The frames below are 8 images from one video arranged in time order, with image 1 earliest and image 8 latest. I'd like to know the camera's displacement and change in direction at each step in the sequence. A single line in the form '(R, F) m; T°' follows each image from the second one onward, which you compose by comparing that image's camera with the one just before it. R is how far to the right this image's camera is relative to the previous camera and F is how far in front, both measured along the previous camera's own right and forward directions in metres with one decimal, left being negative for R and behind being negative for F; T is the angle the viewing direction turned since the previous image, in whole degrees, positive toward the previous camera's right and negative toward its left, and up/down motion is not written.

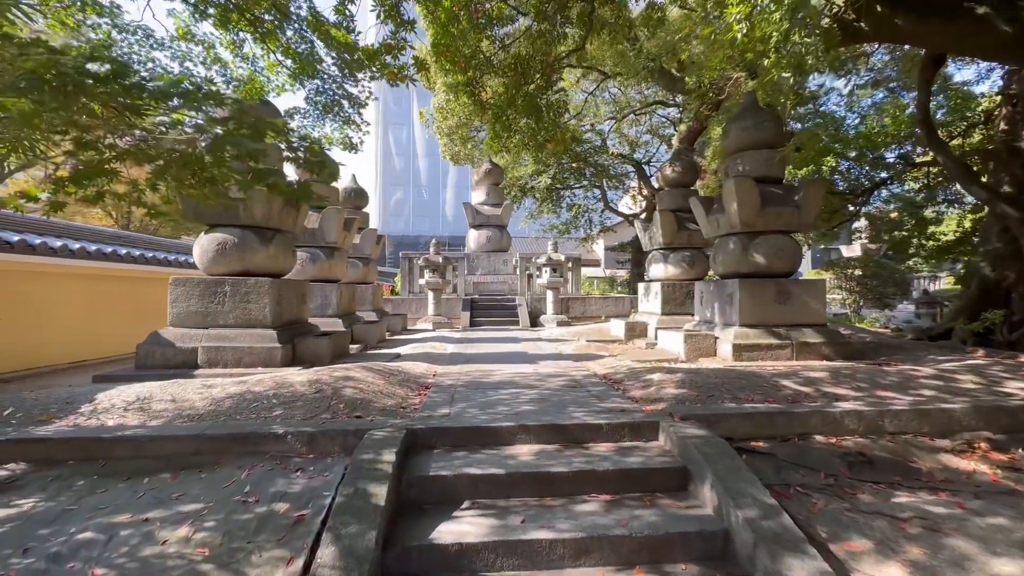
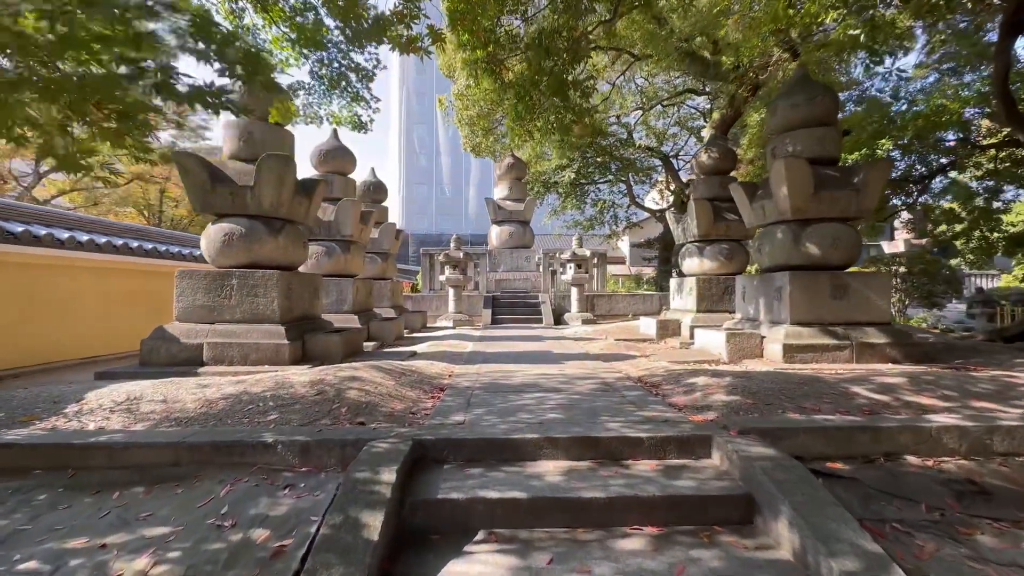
(0.0, +0.5) m; -3°
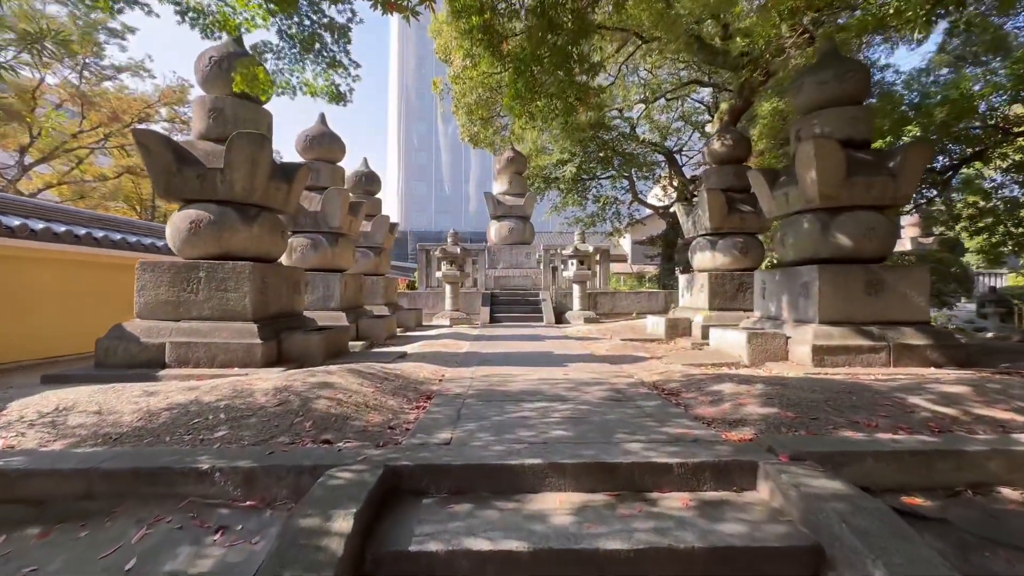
(0.0, +0.5) m; 0°
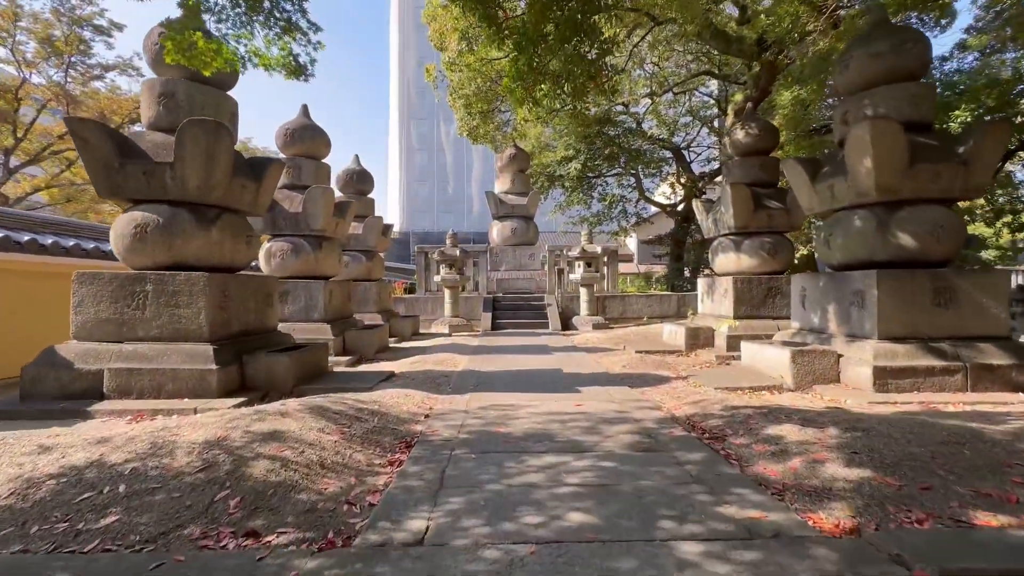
(0.0, +0.7) m; -1°
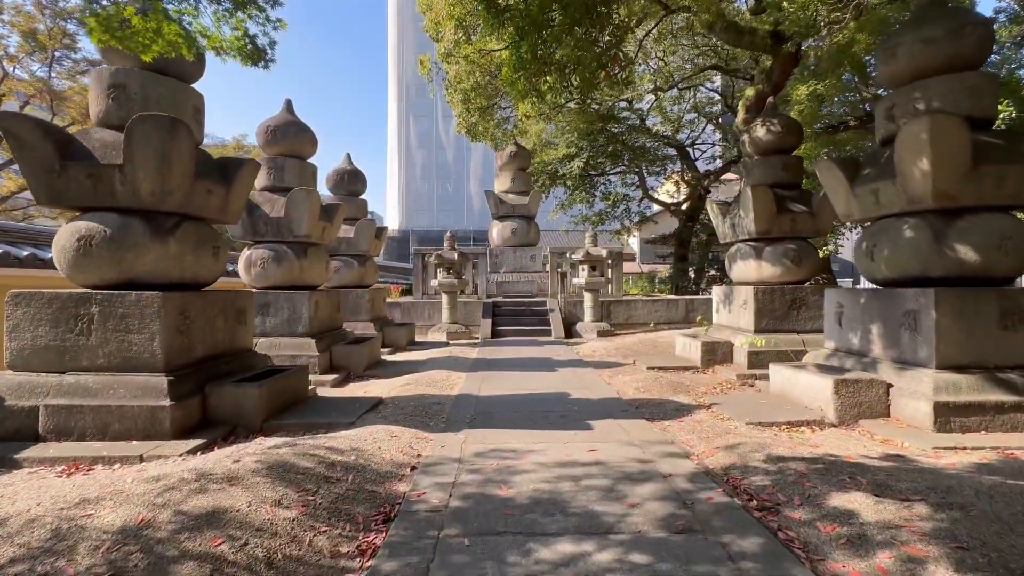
(0.0, +0.5) m; 0°
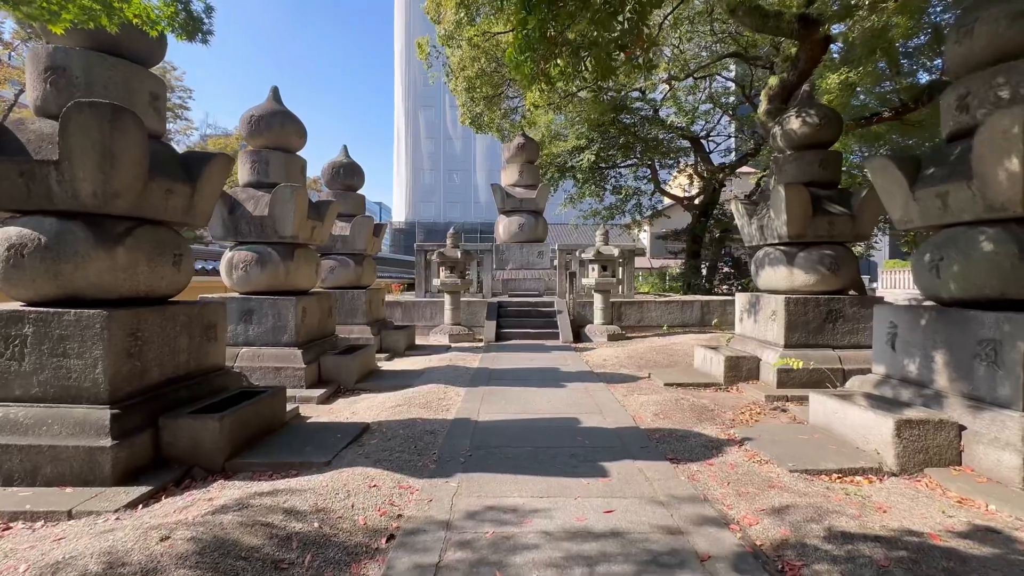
(0.0, +0.5) m; -1°
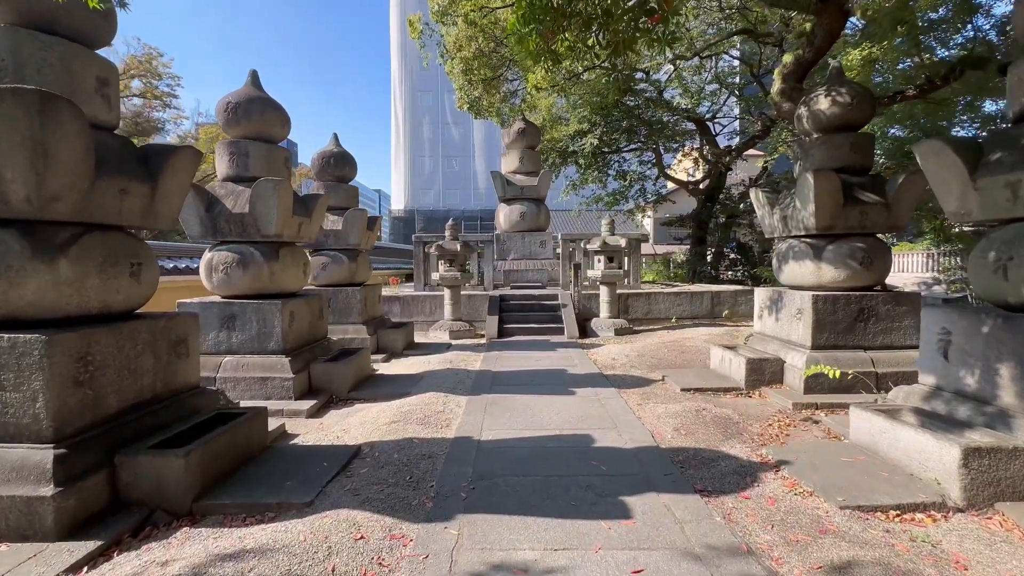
(0.0, +0.4) m; 0°
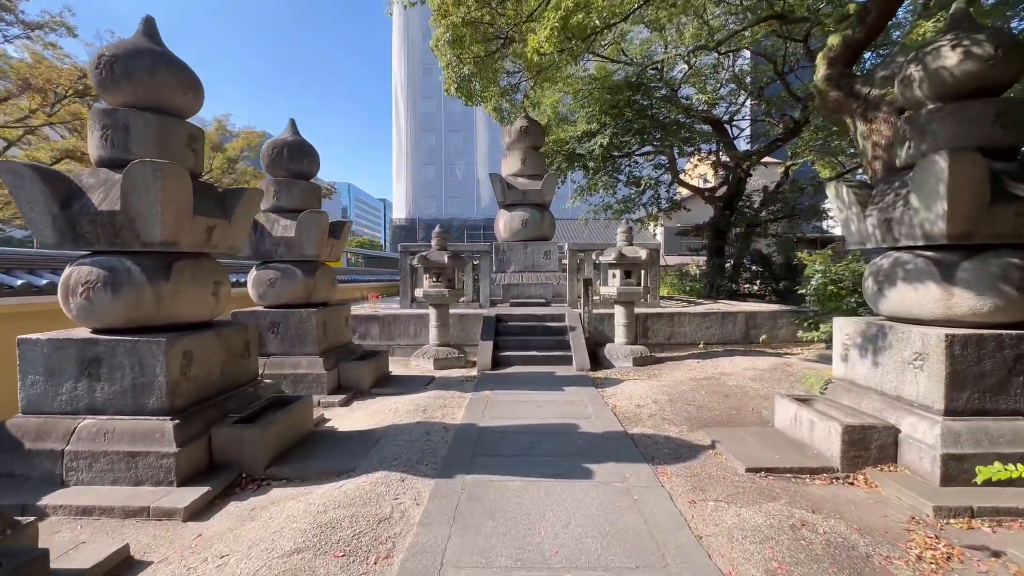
(+0.1, +1.6) m; -1°
